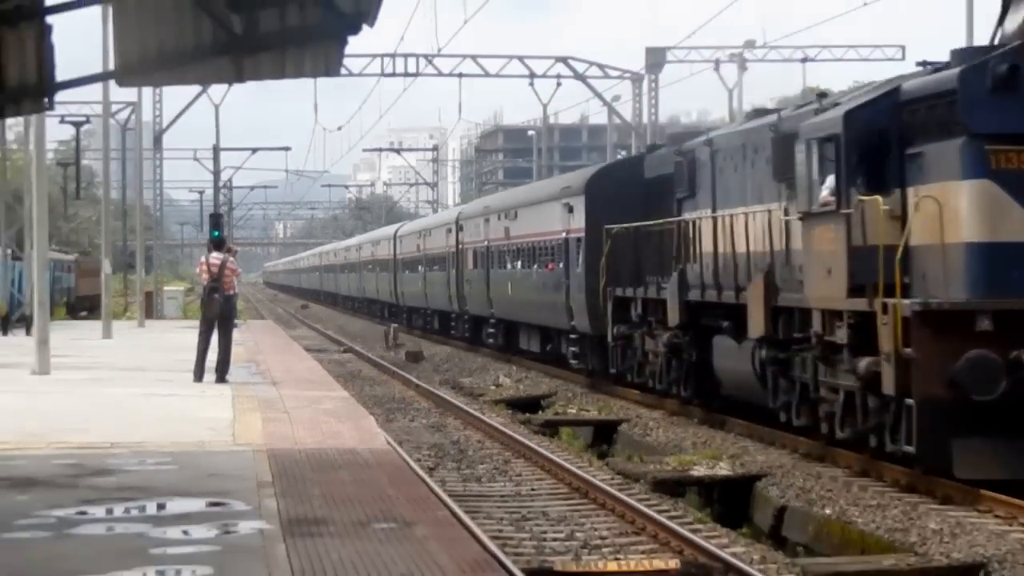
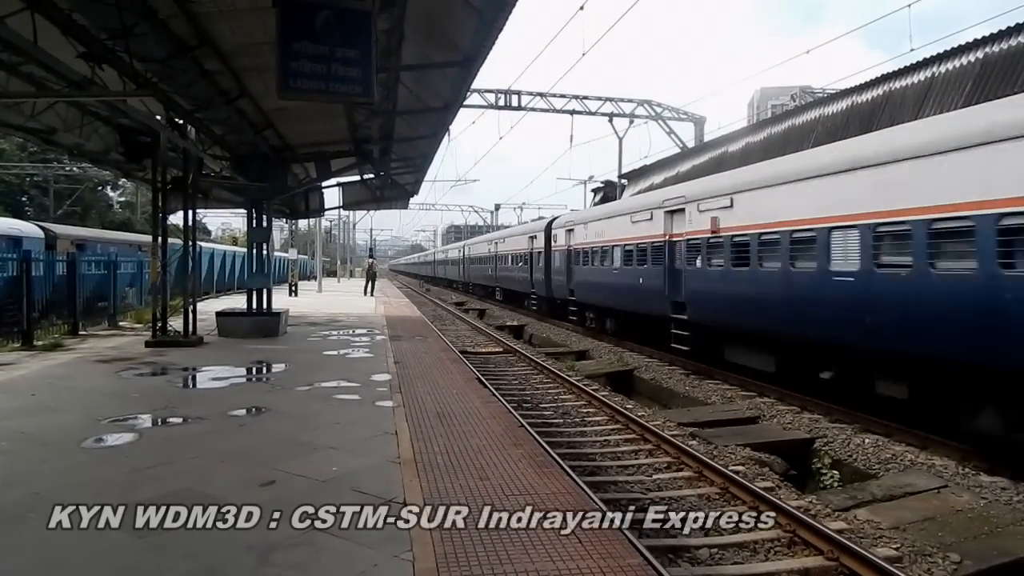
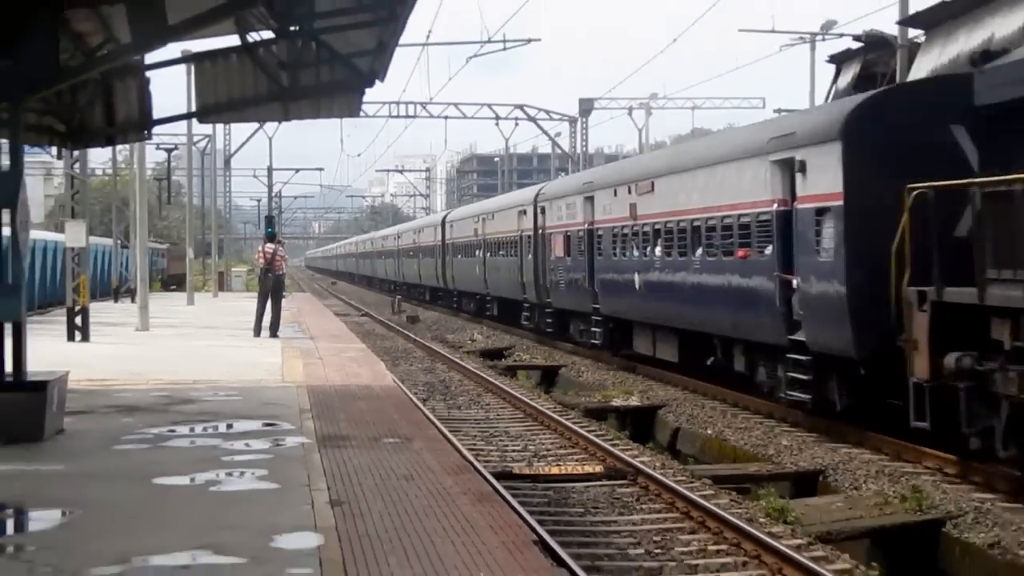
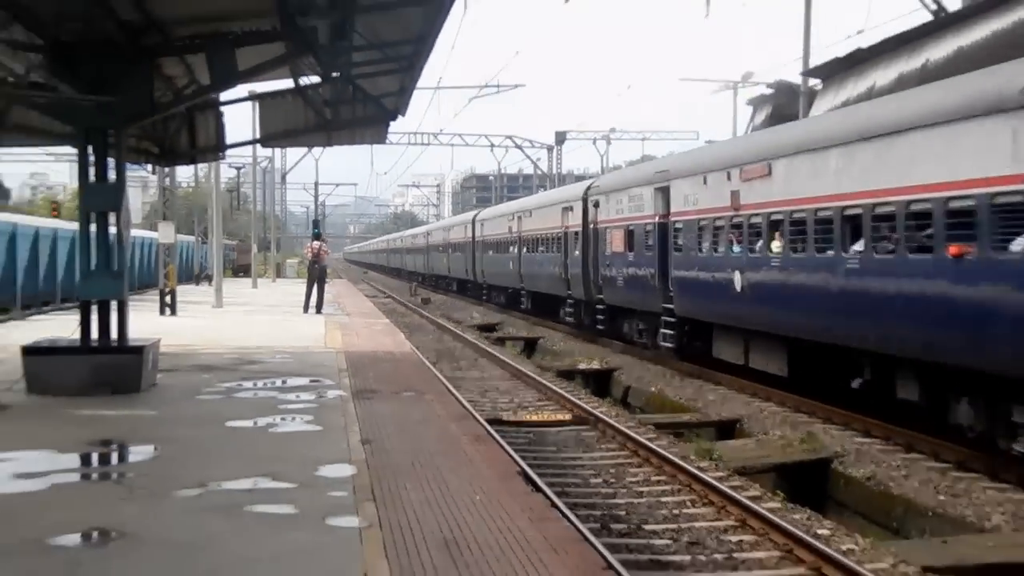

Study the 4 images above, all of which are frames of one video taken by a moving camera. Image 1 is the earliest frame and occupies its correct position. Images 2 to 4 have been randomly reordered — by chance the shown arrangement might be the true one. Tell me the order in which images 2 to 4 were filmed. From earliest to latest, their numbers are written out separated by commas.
3, 4, 2
